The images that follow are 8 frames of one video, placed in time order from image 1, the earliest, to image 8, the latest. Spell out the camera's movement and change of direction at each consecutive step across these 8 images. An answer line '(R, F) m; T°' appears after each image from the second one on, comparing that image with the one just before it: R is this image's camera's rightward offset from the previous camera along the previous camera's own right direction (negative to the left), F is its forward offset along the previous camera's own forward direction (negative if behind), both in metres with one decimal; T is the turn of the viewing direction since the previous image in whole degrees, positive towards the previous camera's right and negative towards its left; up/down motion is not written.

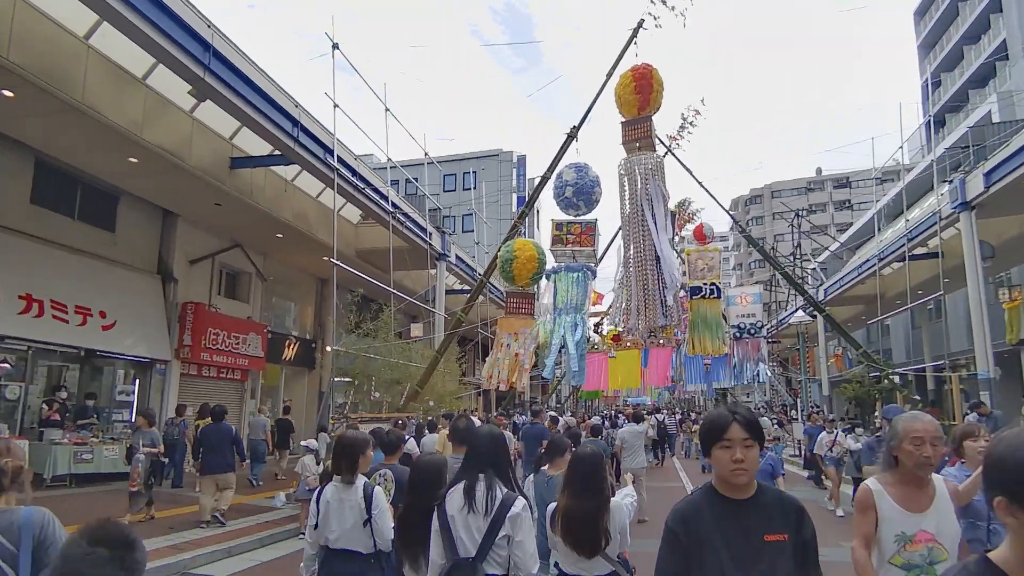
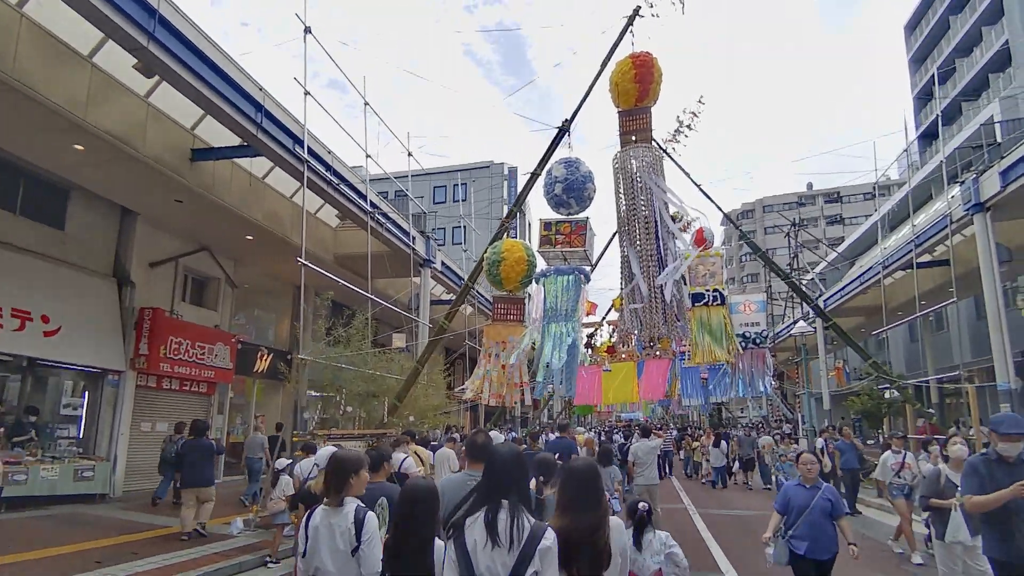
(+0.1, +0.9) m; +1°
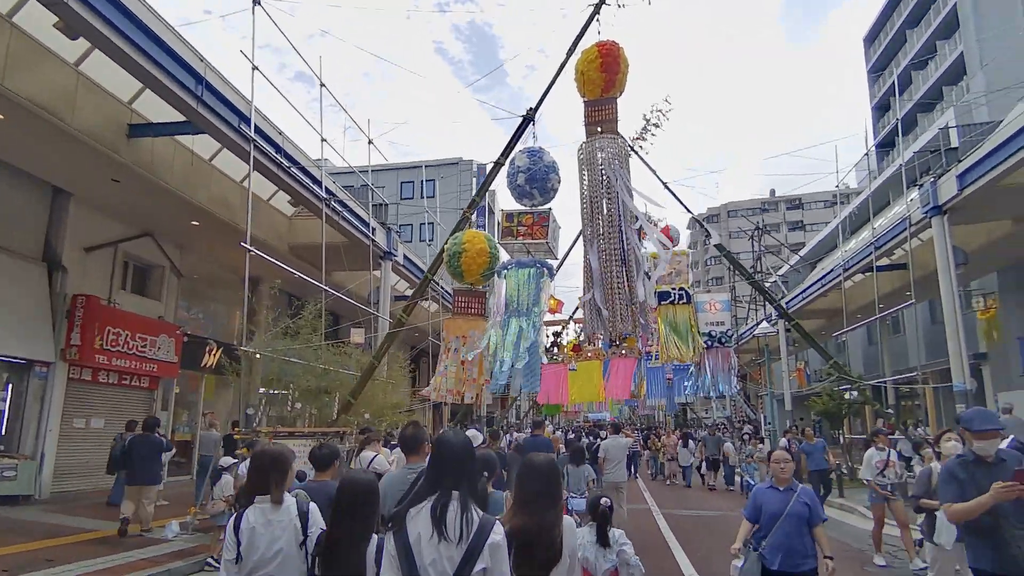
(+0.2, +0.4) m; +3°
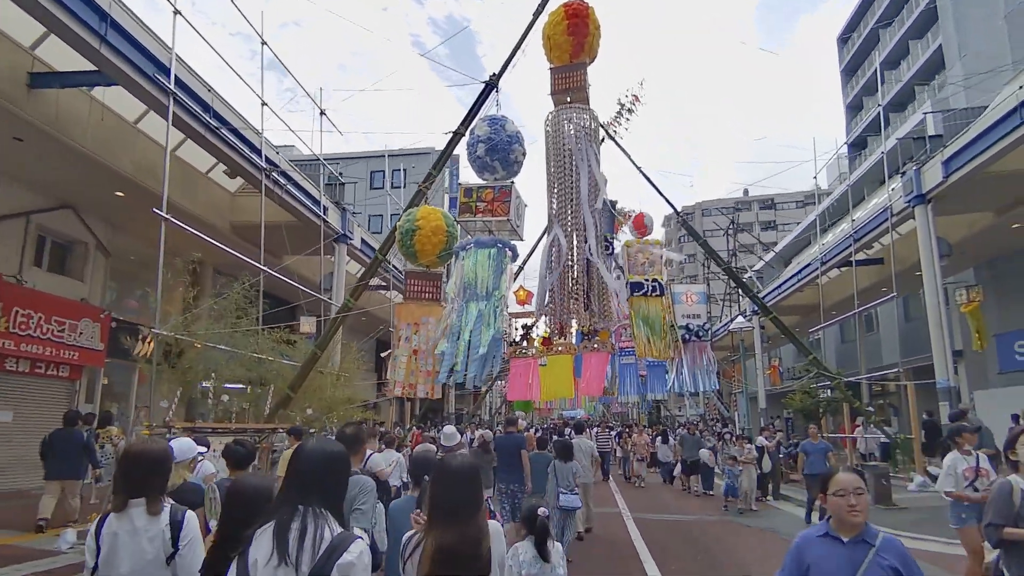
(+0.3, +0.9) m; +2°
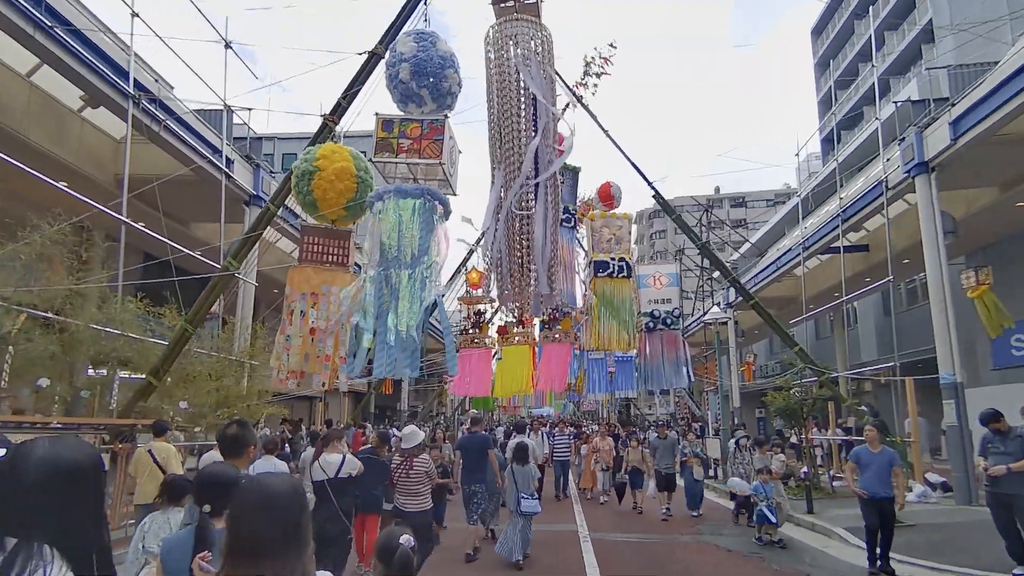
(+0.6, +1.8) m; +3°
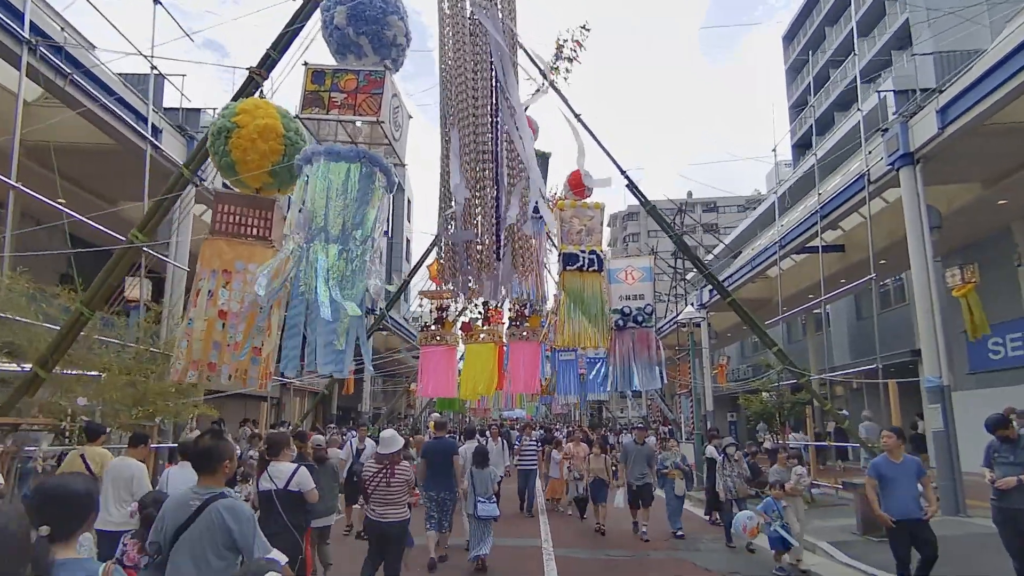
(+0.3, +0.9) m; +3°
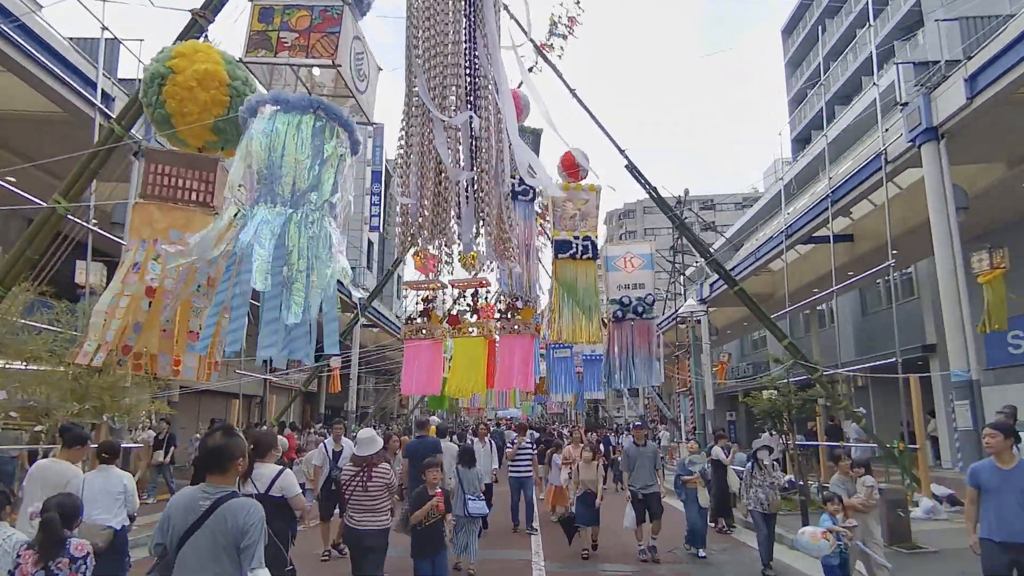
(+0.1, +0.8) m; 0°
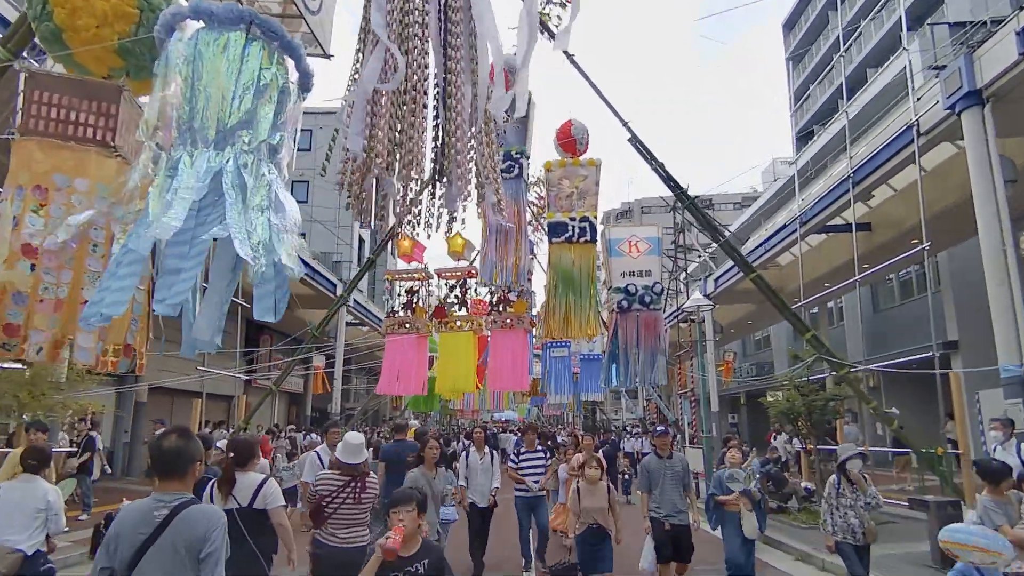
(+0.1, +1.1) m; 0°
